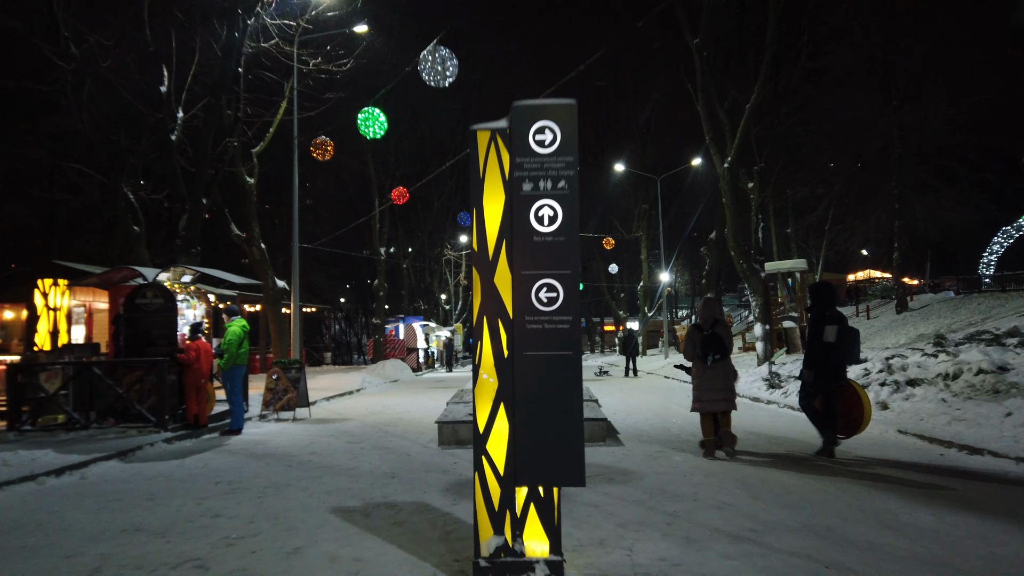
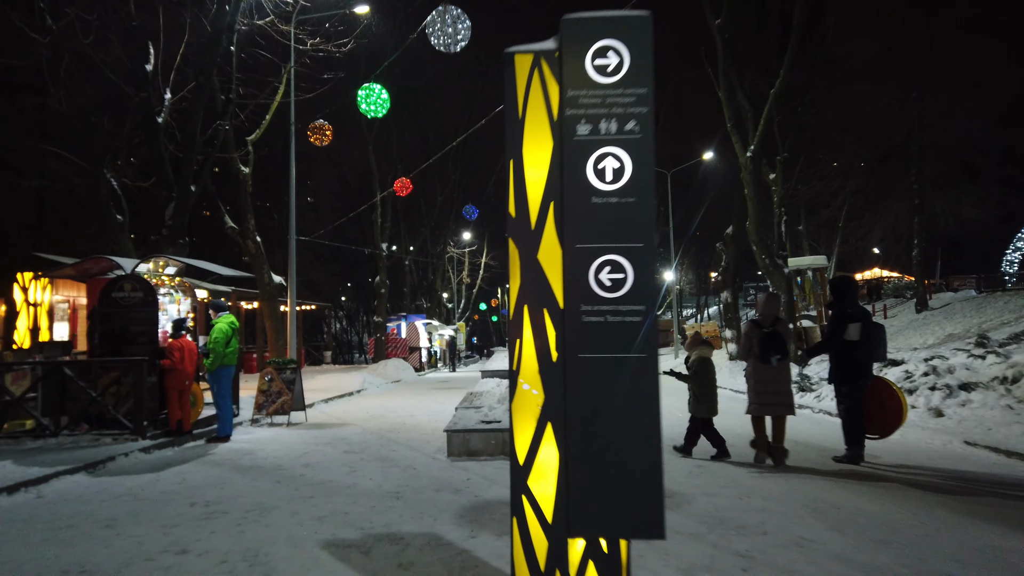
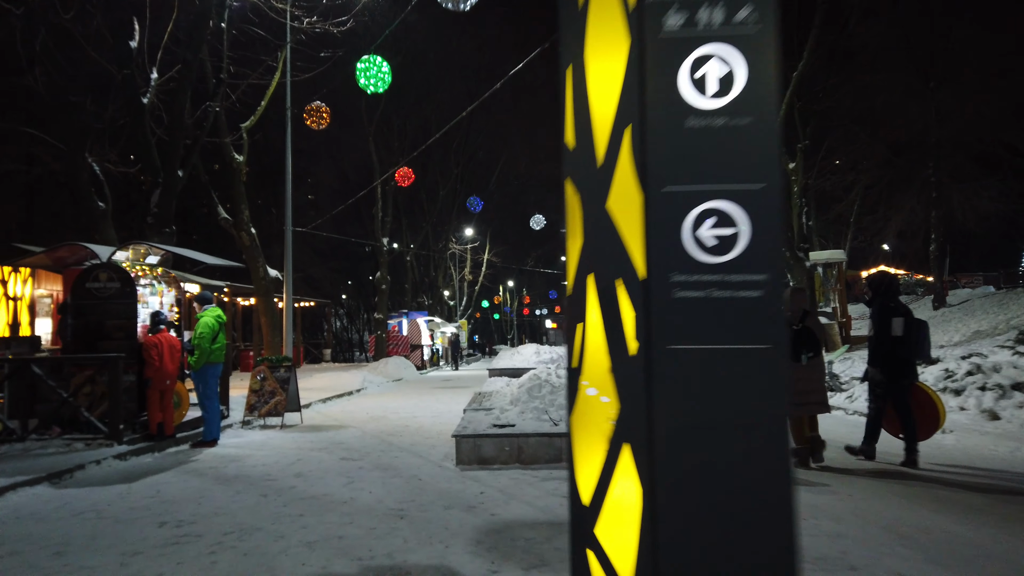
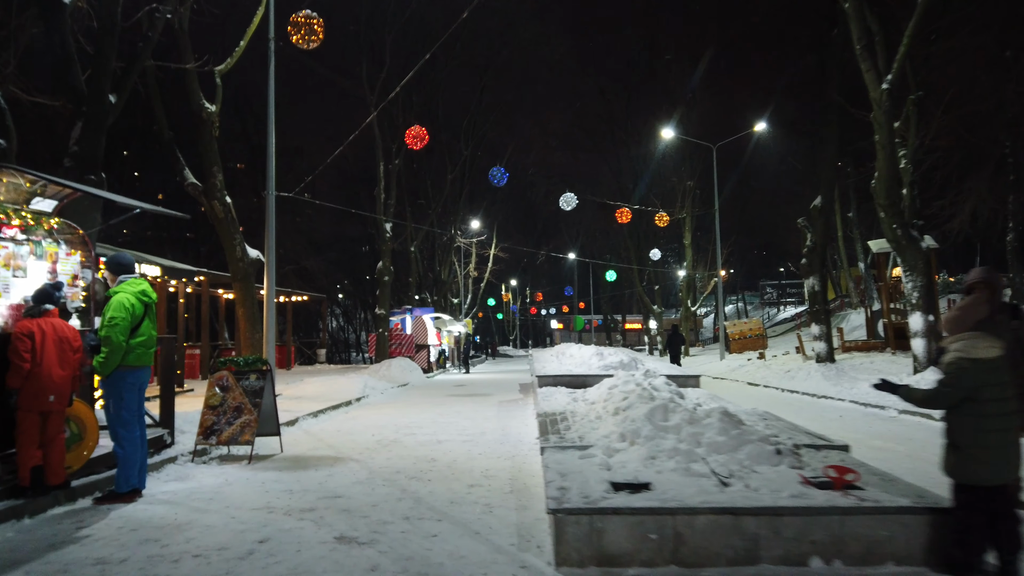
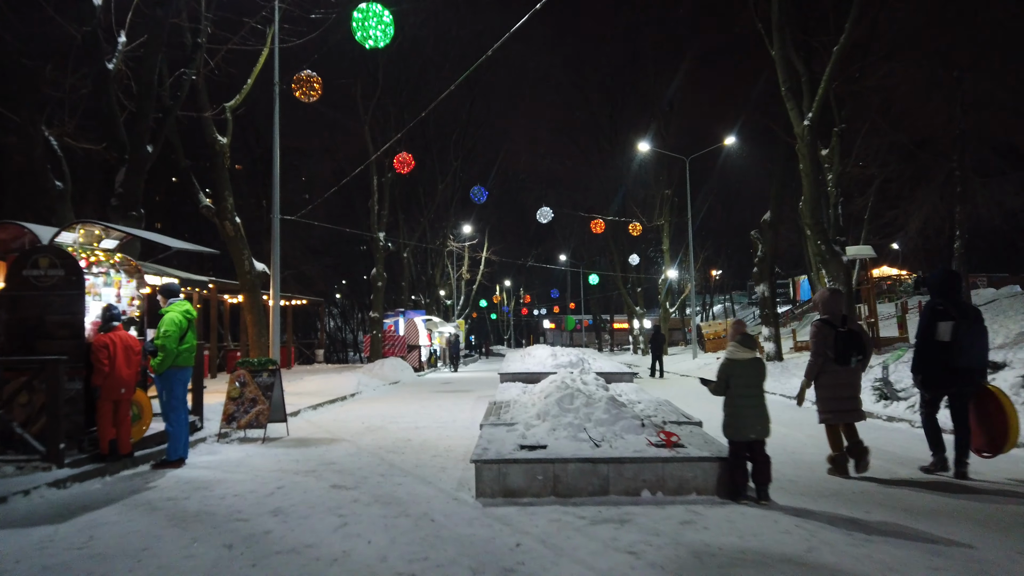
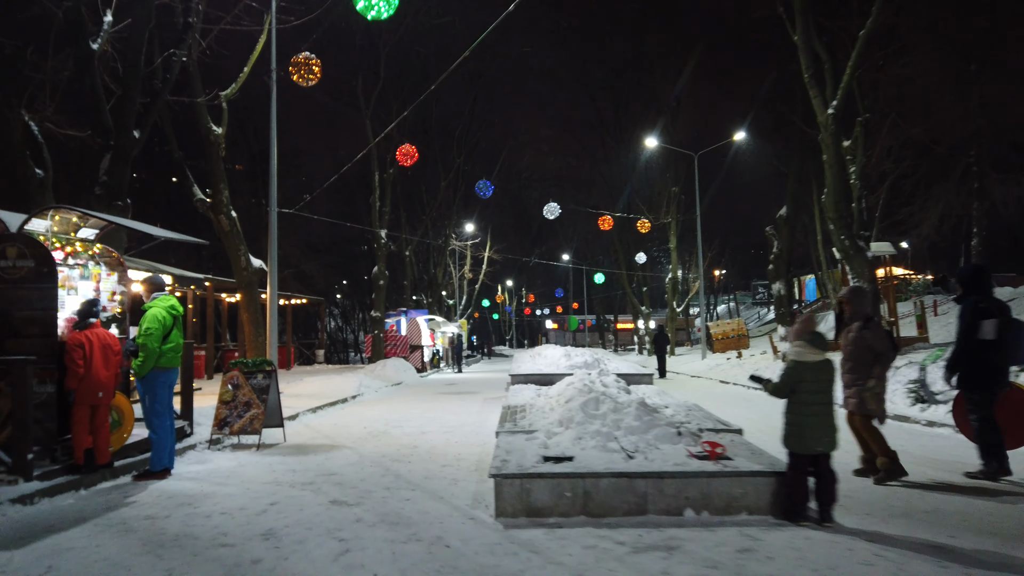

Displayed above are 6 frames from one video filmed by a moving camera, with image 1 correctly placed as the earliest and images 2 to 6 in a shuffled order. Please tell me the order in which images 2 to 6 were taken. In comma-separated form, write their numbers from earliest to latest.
2, 3, 5, 6, 4
